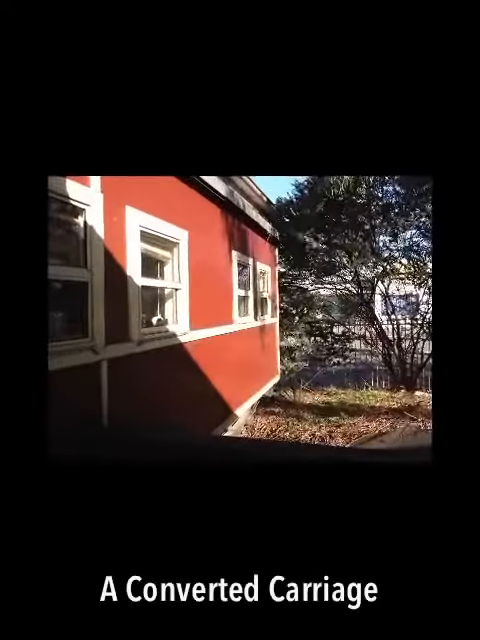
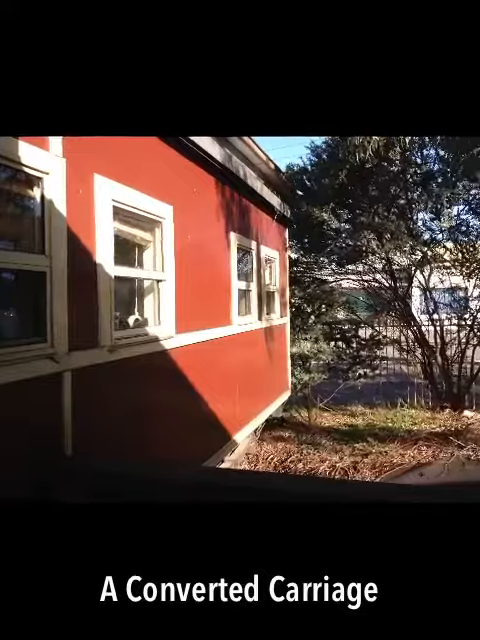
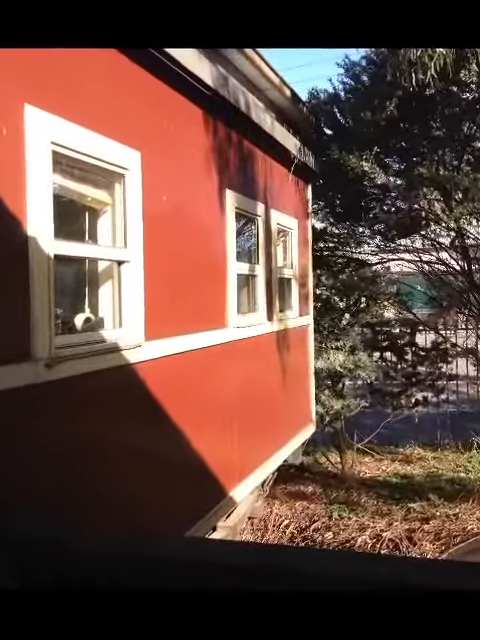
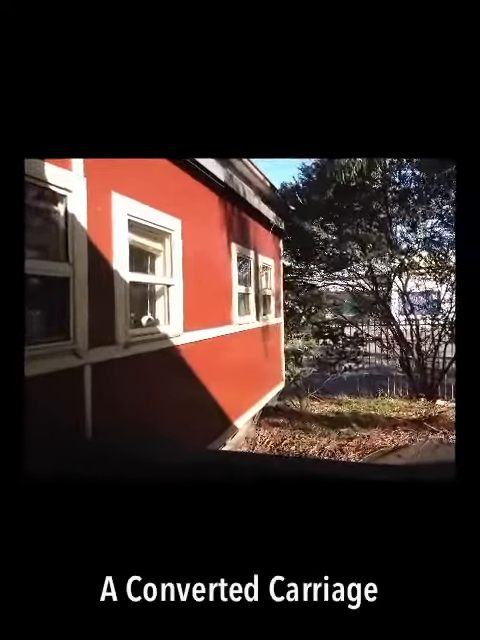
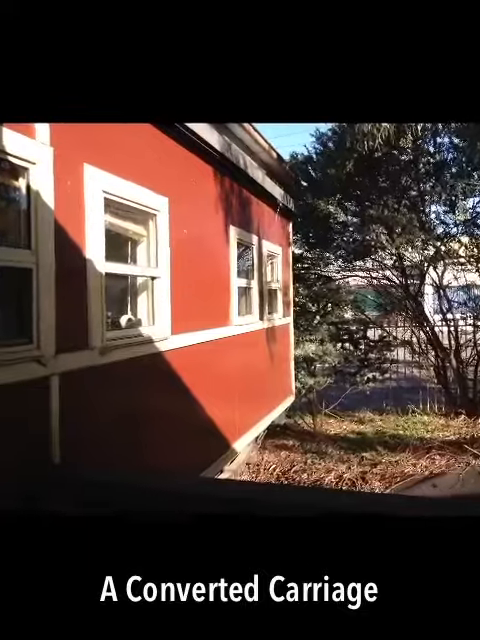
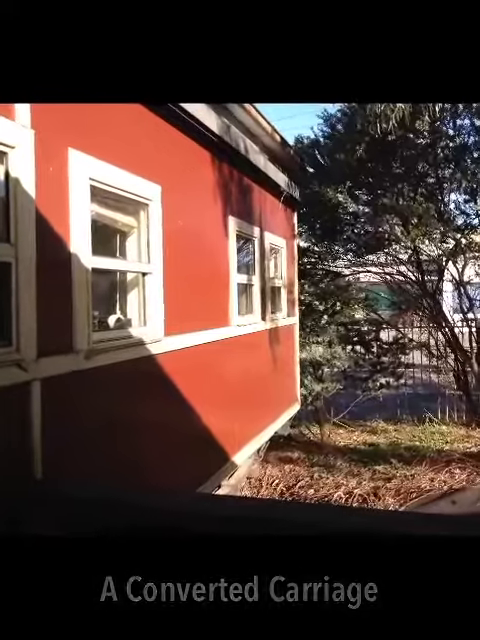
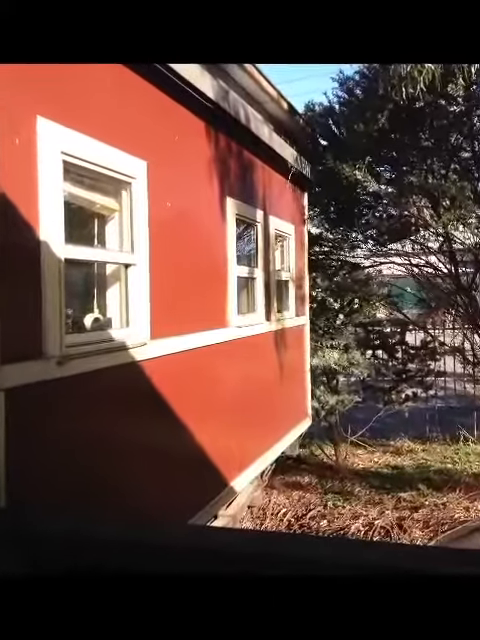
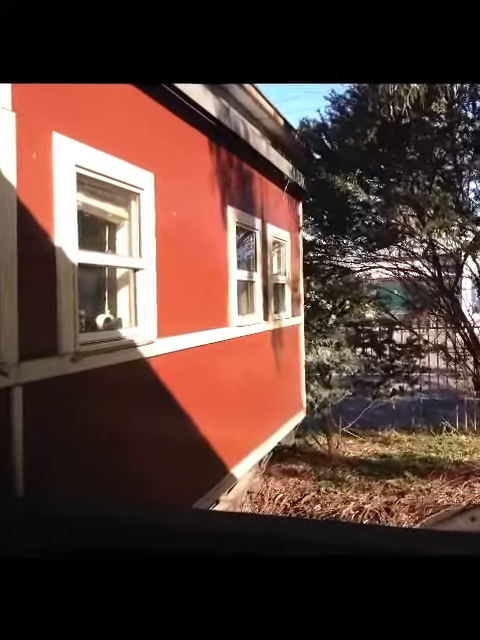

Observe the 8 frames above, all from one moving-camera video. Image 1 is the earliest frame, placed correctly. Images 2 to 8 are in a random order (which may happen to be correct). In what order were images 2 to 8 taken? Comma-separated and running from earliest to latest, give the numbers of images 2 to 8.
4, 2, 5, 6, 8, 7, 3
